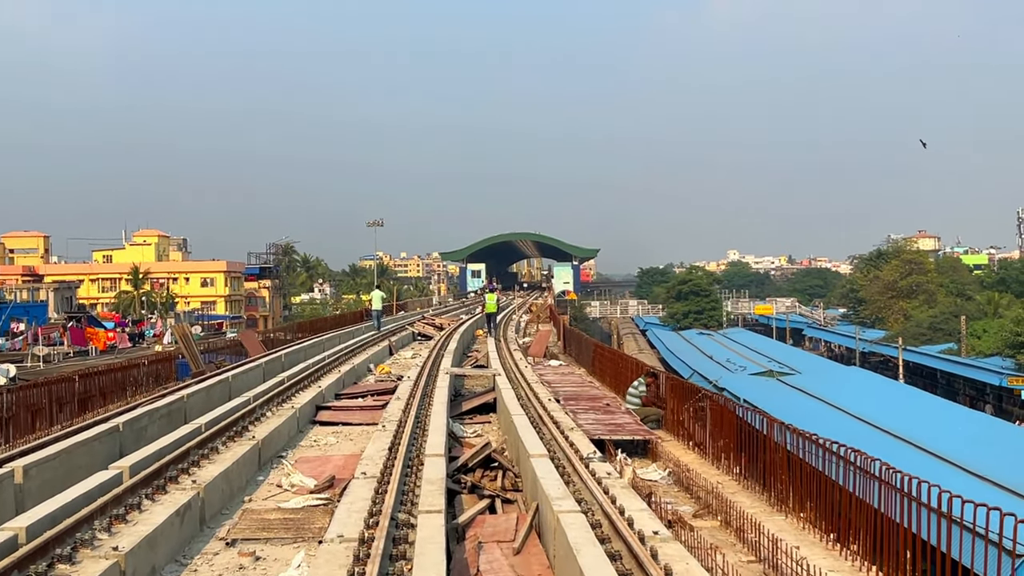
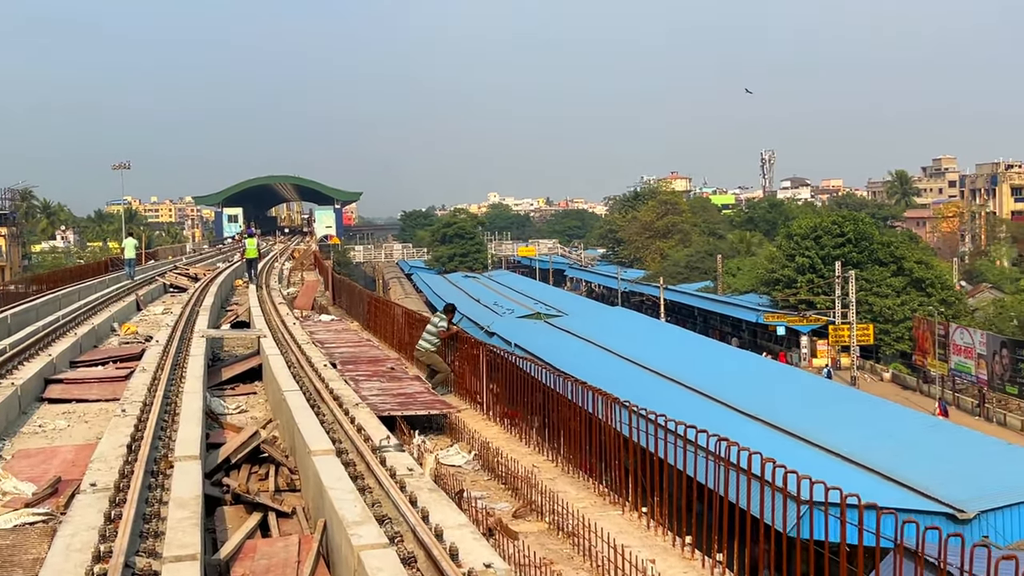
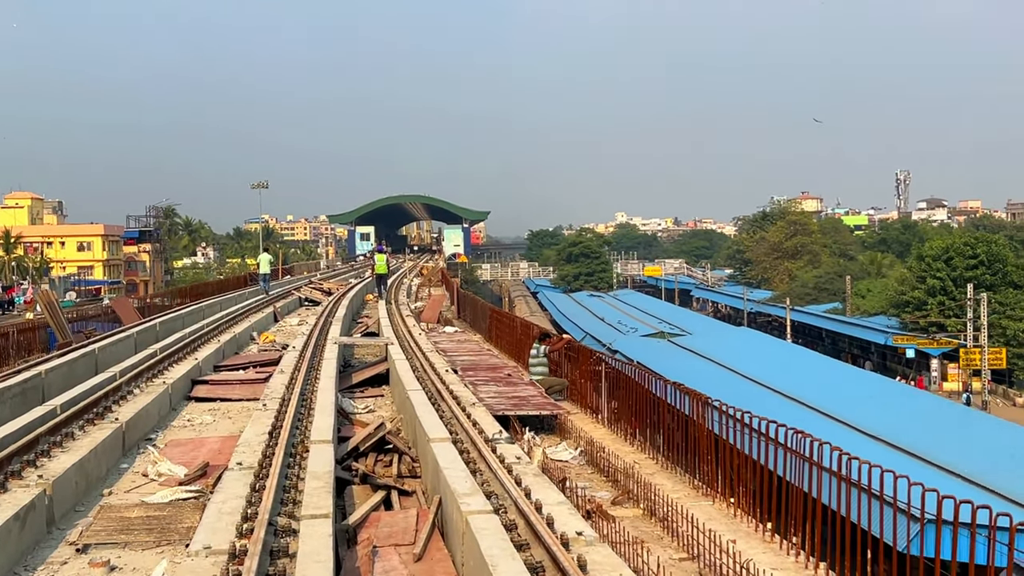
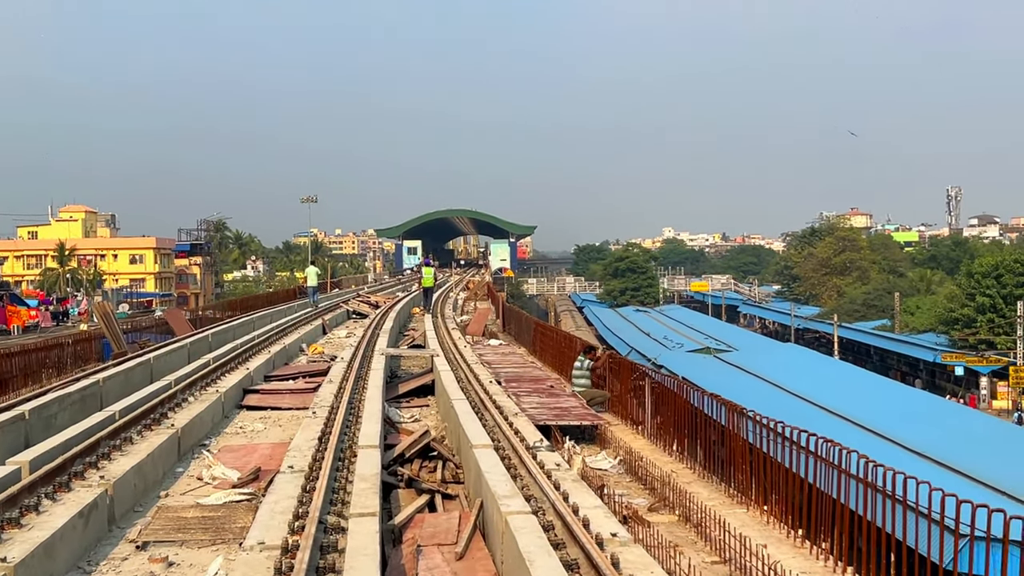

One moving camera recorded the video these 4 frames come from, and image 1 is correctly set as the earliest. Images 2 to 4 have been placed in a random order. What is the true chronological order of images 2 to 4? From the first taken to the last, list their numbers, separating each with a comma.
4, 3, 2
